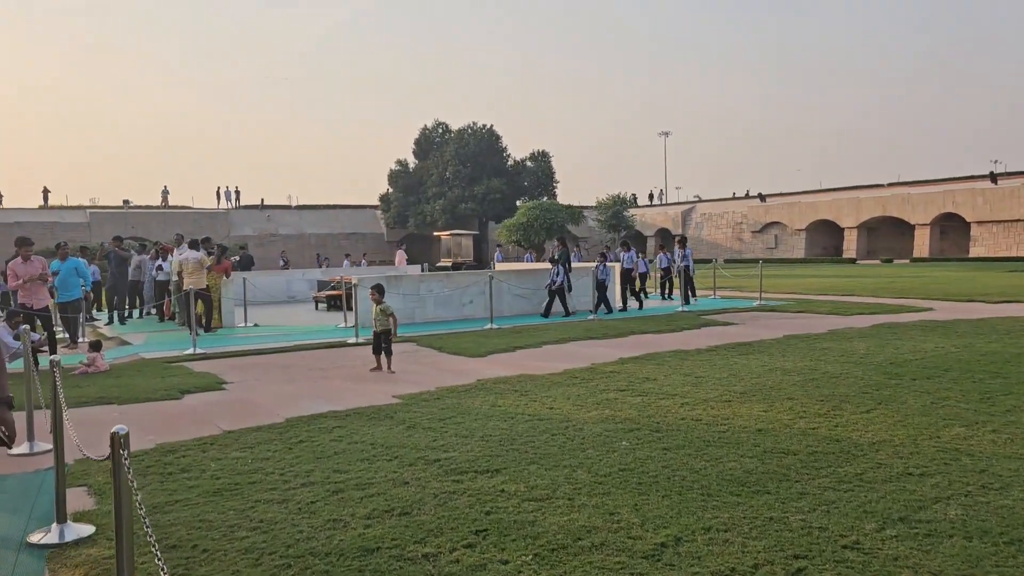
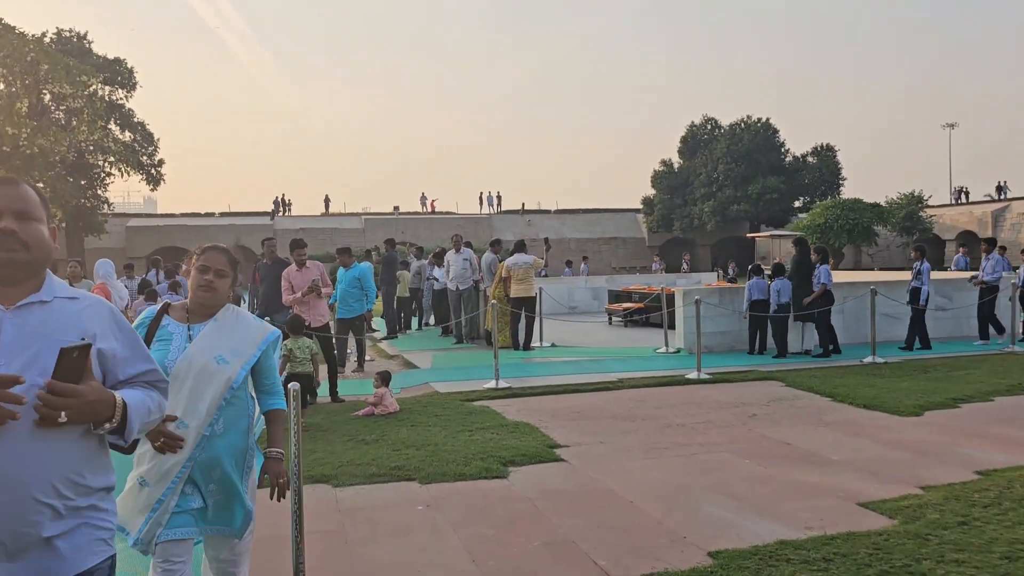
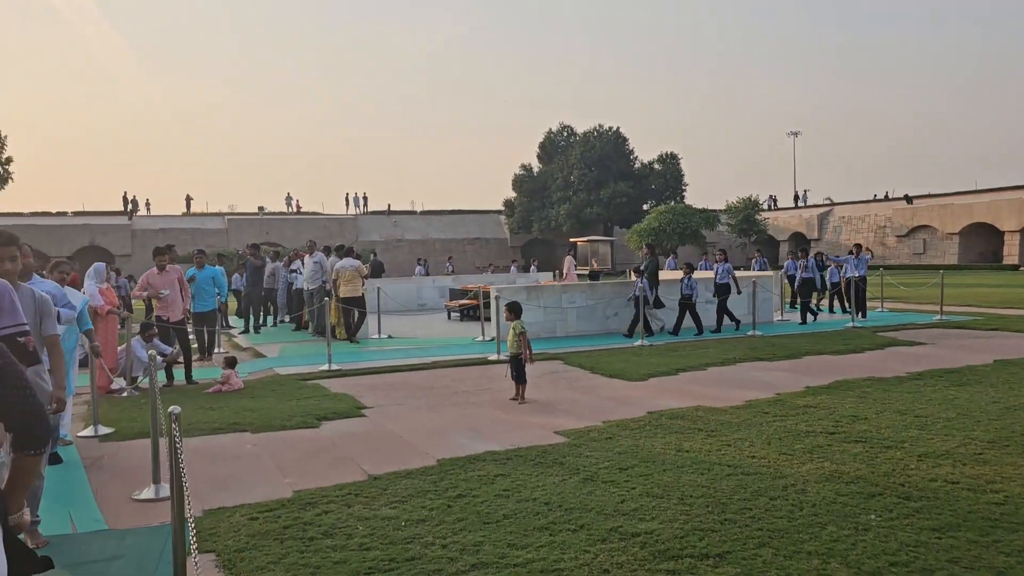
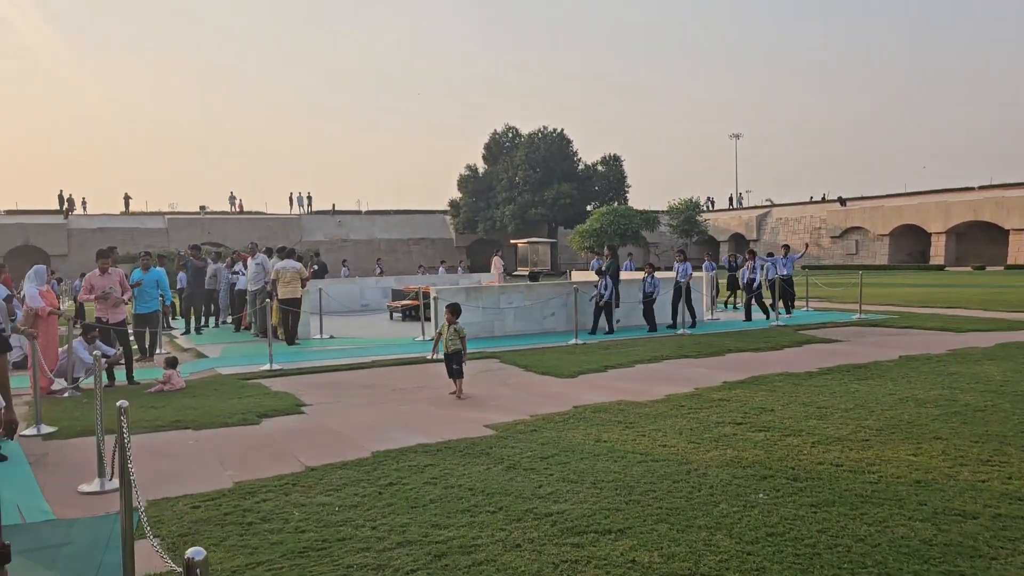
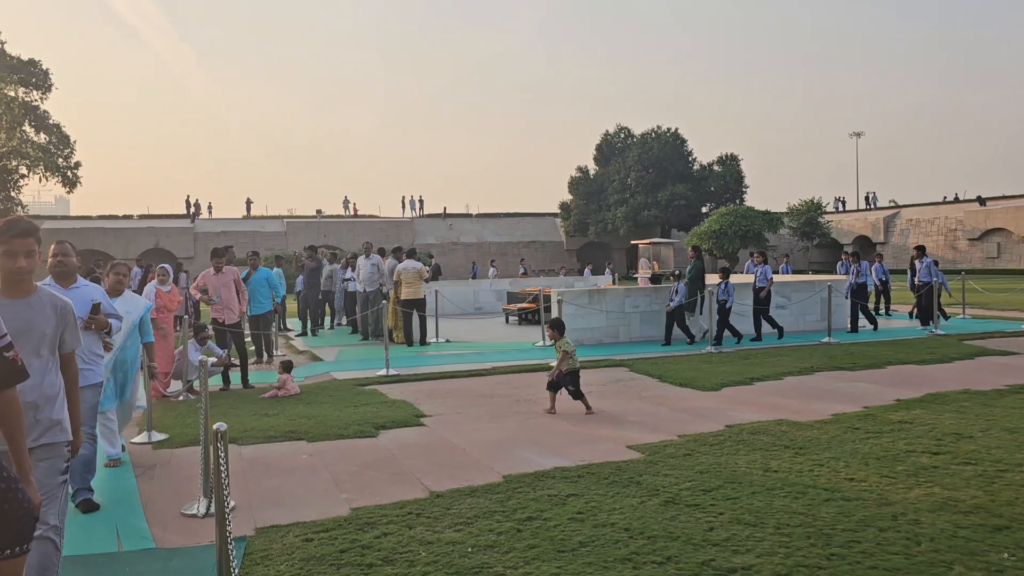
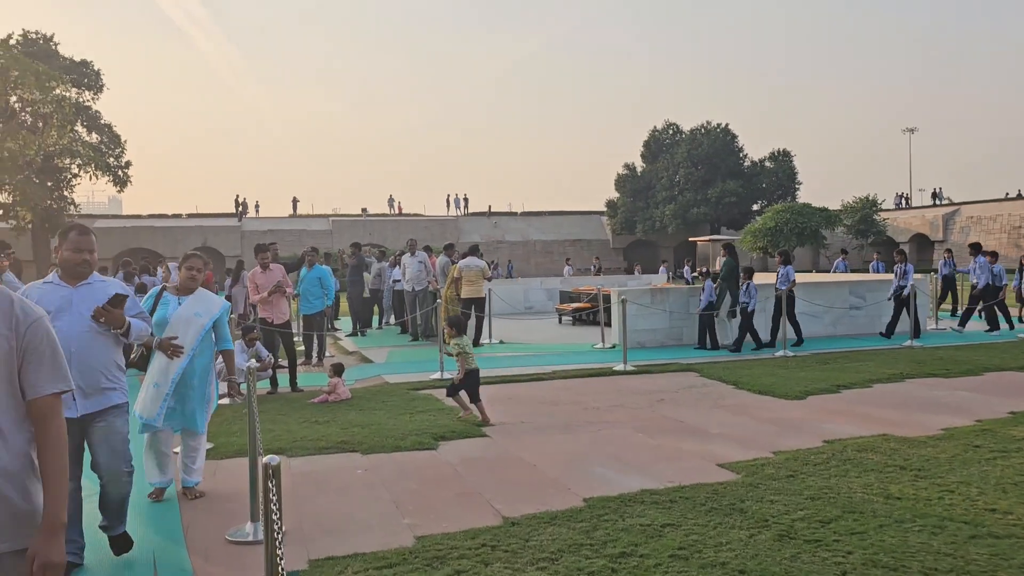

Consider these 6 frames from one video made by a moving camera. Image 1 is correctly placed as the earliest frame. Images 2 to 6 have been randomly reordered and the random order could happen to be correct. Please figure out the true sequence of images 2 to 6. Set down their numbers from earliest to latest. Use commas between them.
4, 3, 5, 6, 2
